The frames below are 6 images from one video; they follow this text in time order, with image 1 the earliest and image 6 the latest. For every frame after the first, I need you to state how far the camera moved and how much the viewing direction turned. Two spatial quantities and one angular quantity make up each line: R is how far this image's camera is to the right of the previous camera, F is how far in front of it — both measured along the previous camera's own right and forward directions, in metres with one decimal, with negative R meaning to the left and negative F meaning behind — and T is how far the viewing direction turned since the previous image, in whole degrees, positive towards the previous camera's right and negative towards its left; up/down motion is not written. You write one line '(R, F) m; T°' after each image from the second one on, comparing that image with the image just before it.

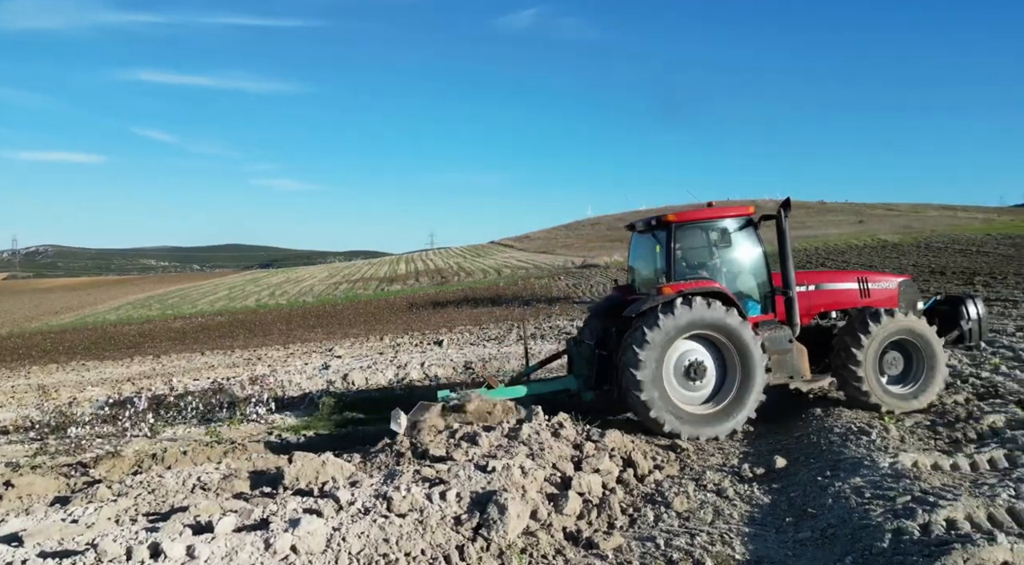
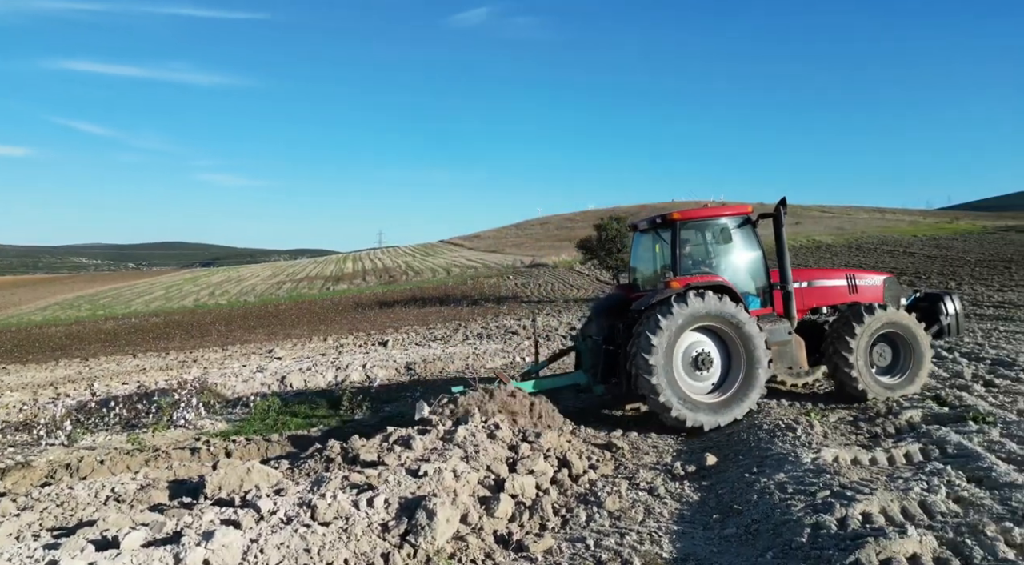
(+0.1, 0.0) m; +4°
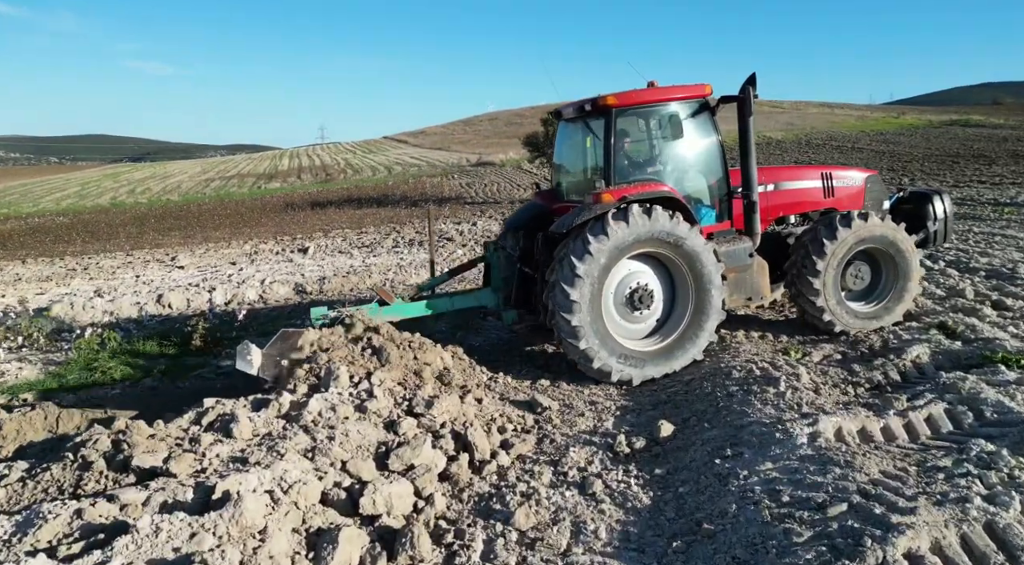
(+0.4, +1.7) m; +4°
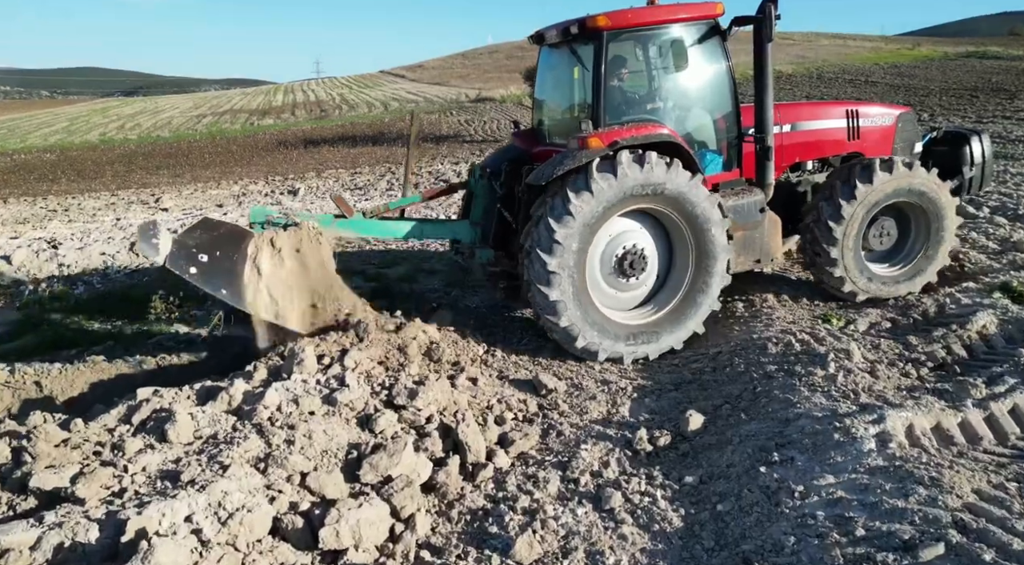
(0.0, +0.7) m; 0°
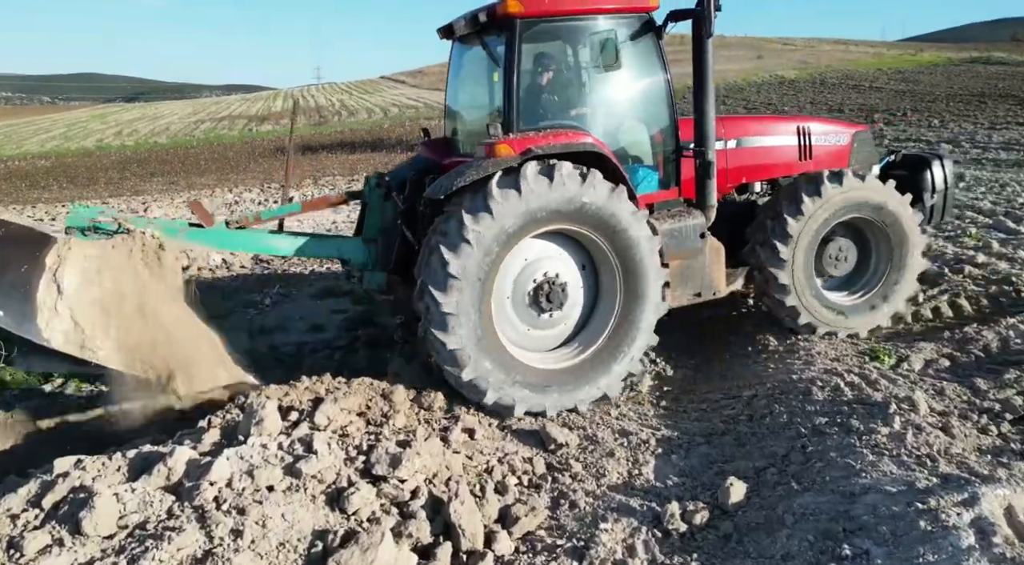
(0.0, +0.6) m; 0°
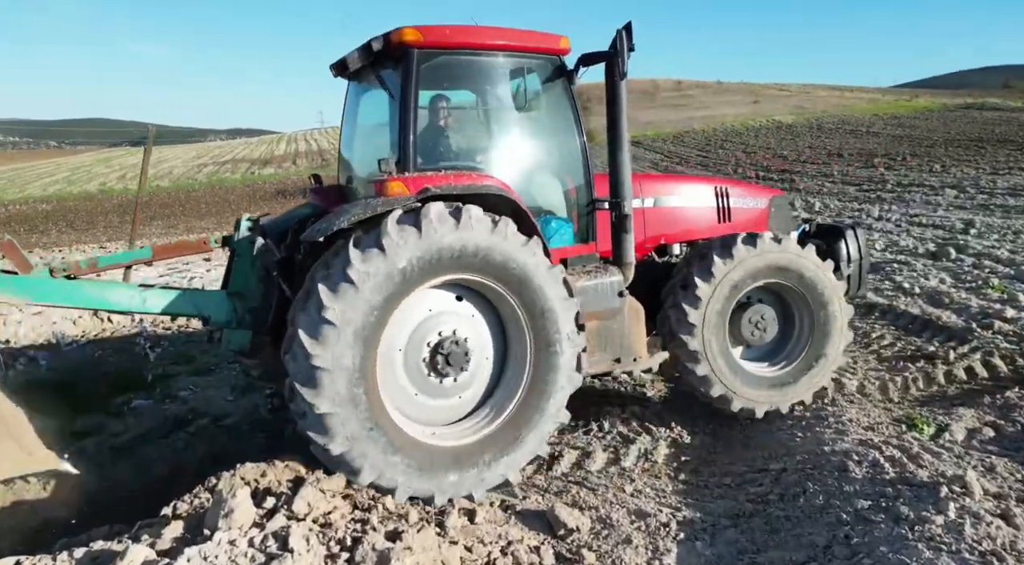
(0.0, +0.3) m; 0°
